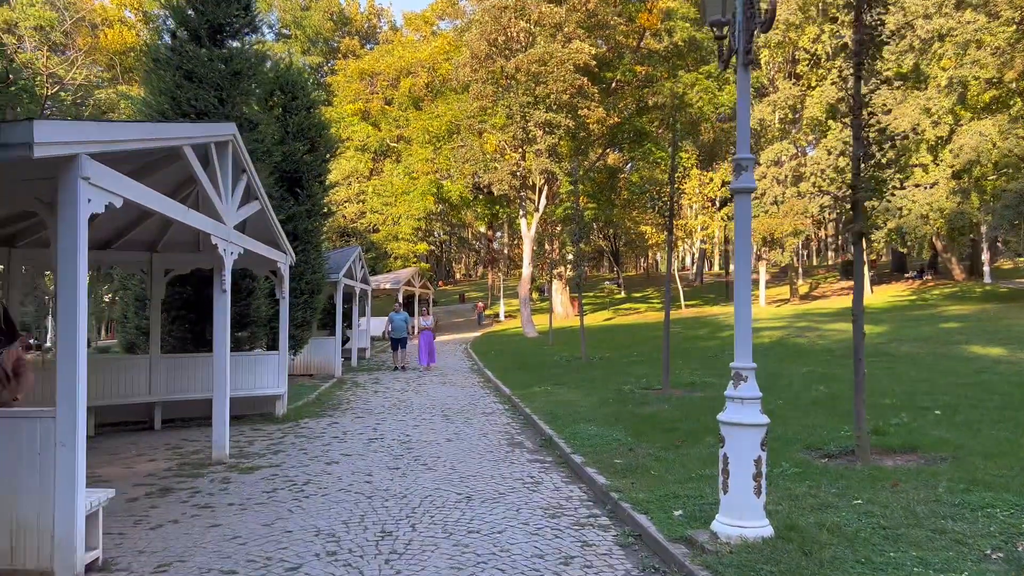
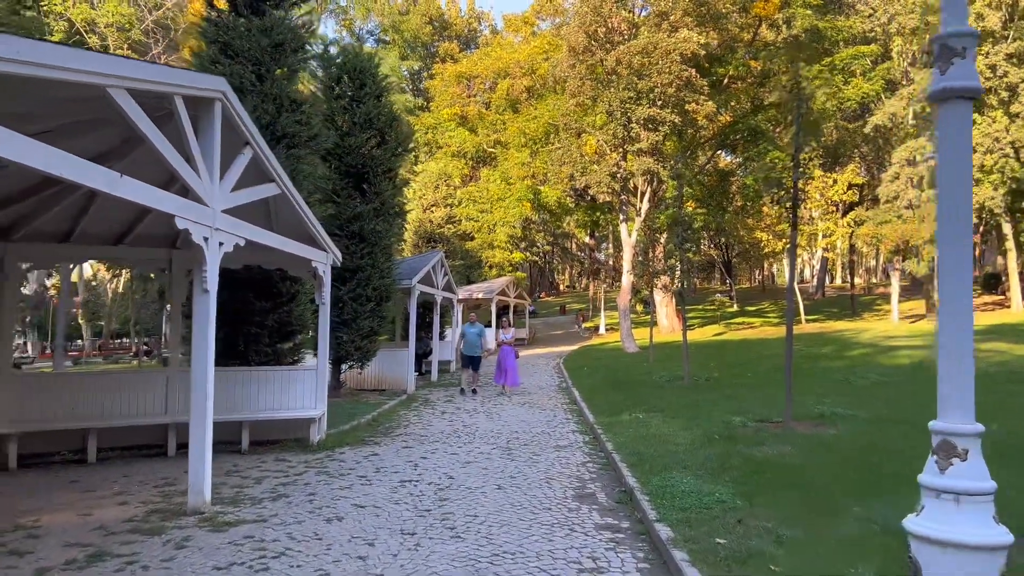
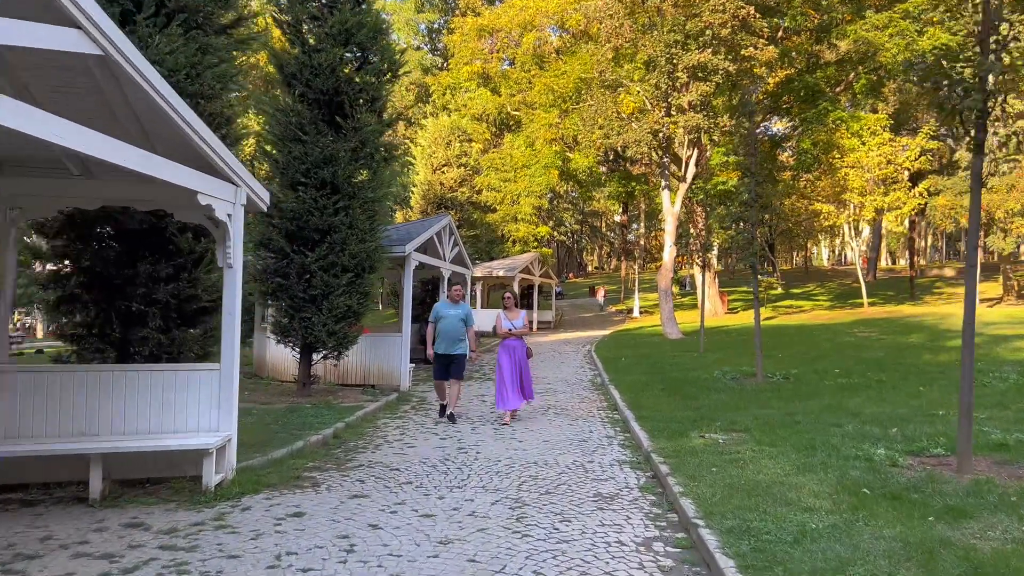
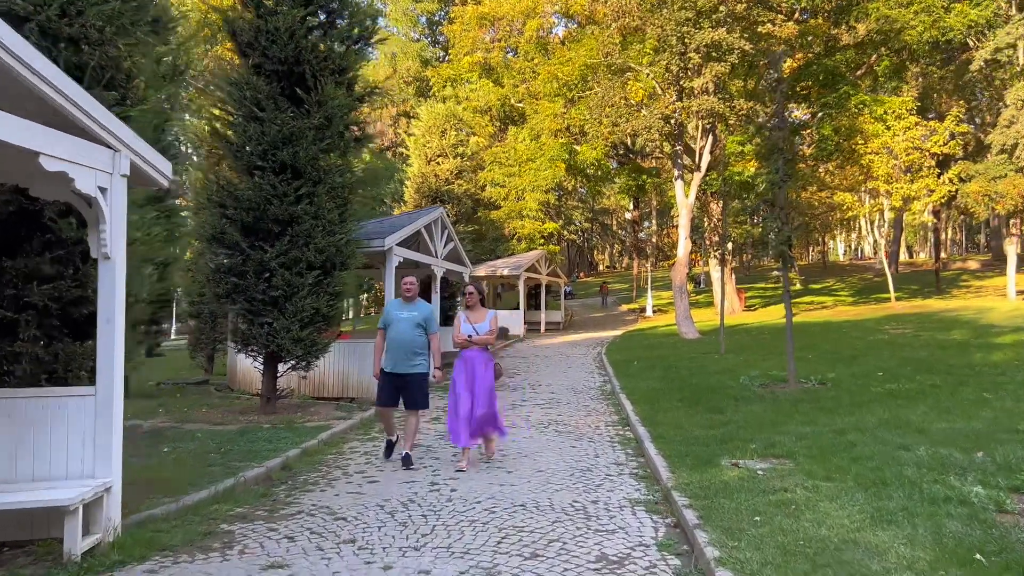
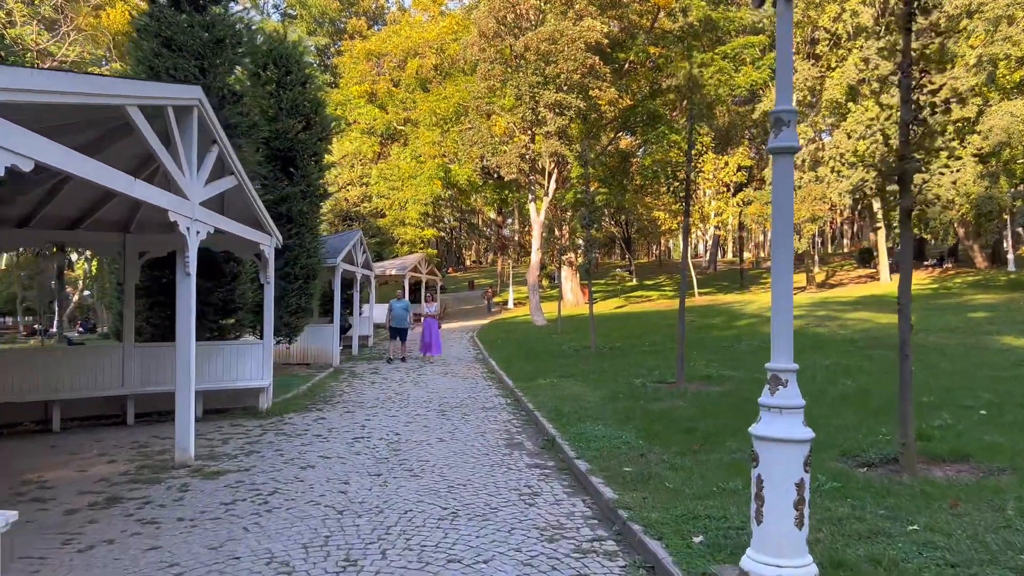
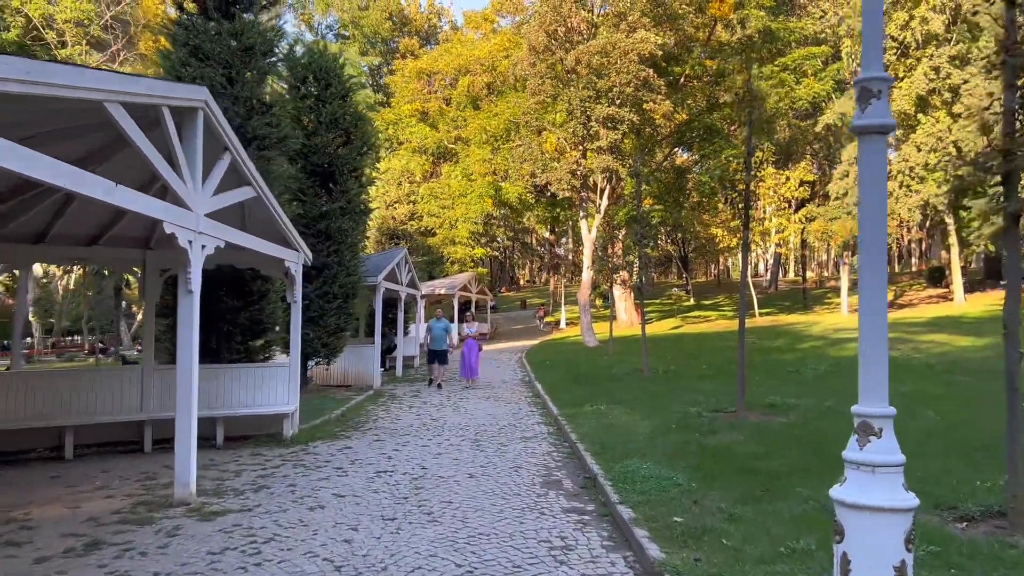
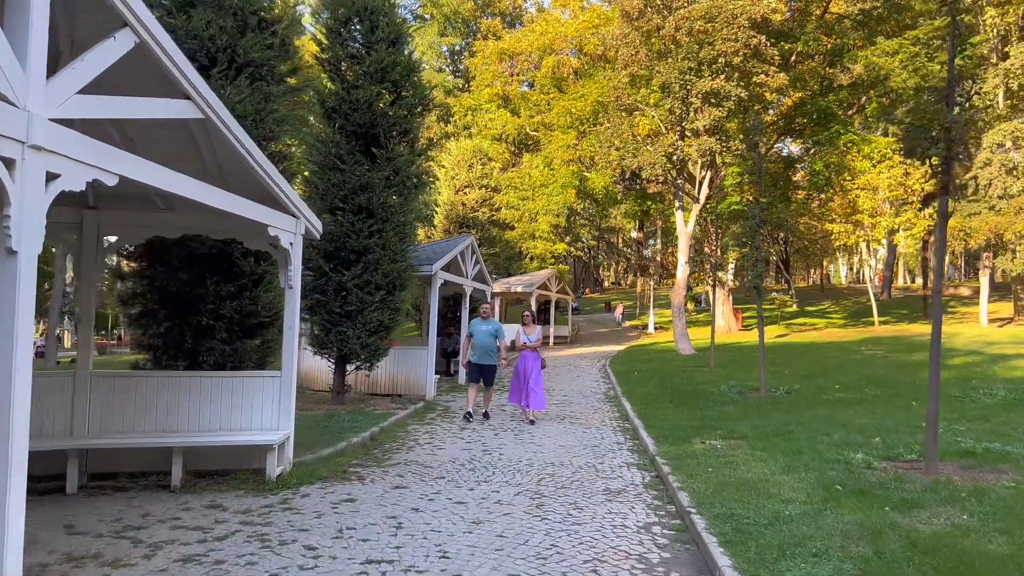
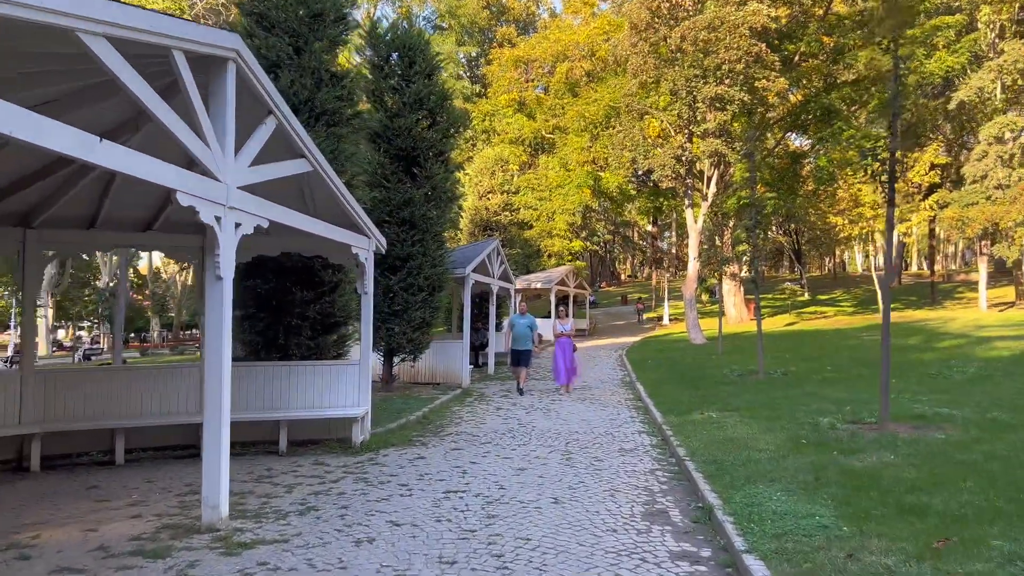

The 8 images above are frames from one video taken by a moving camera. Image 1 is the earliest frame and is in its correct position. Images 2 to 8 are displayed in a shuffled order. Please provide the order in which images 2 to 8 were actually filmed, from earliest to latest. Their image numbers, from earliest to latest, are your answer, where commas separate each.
5, 6, 2, 8, 7, 3, 4
